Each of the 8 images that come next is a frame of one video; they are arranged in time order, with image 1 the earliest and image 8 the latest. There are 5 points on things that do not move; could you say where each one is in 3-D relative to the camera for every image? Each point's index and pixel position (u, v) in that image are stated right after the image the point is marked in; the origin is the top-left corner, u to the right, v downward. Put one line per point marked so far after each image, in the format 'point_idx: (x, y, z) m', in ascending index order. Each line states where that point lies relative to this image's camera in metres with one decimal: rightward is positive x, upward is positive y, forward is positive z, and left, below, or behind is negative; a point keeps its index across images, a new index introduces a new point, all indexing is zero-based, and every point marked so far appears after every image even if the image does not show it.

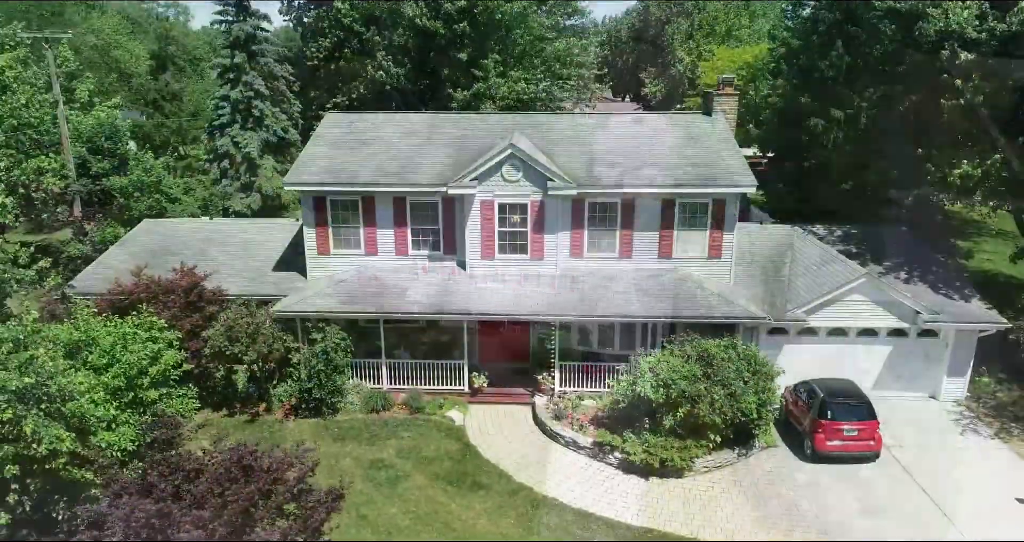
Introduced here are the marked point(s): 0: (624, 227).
0: (+3.1, +1.1, +19.3) m
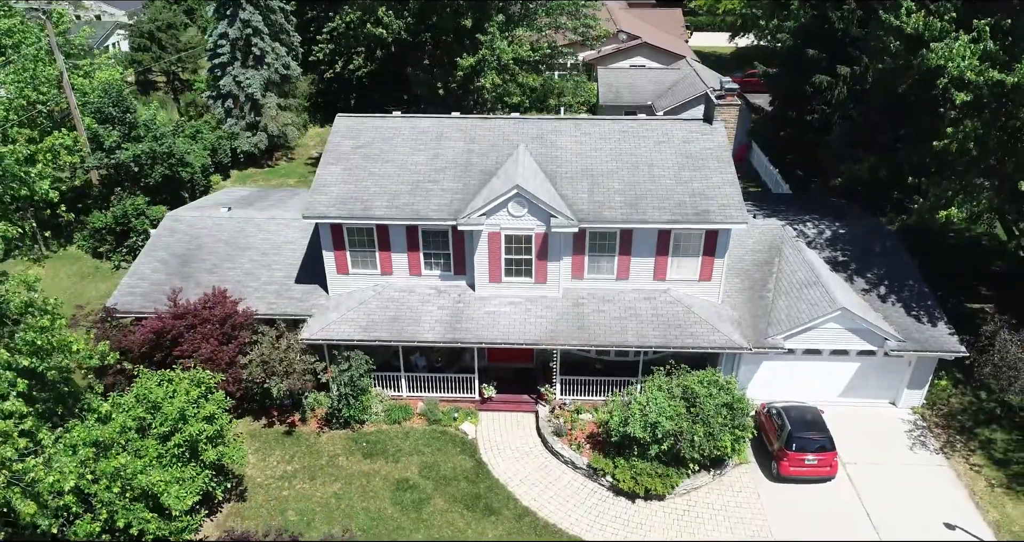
0: (+3.2, +0.5, +20.7) m
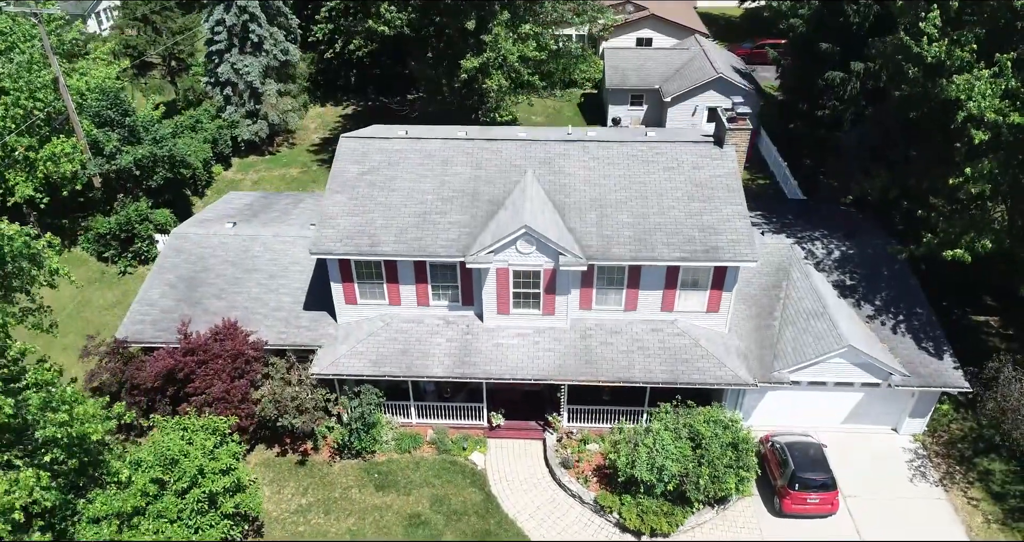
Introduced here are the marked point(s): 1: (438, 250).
0: (+3.4, -0.5, +20.7) m
1: (-2.1, +0.6, +20.0) m
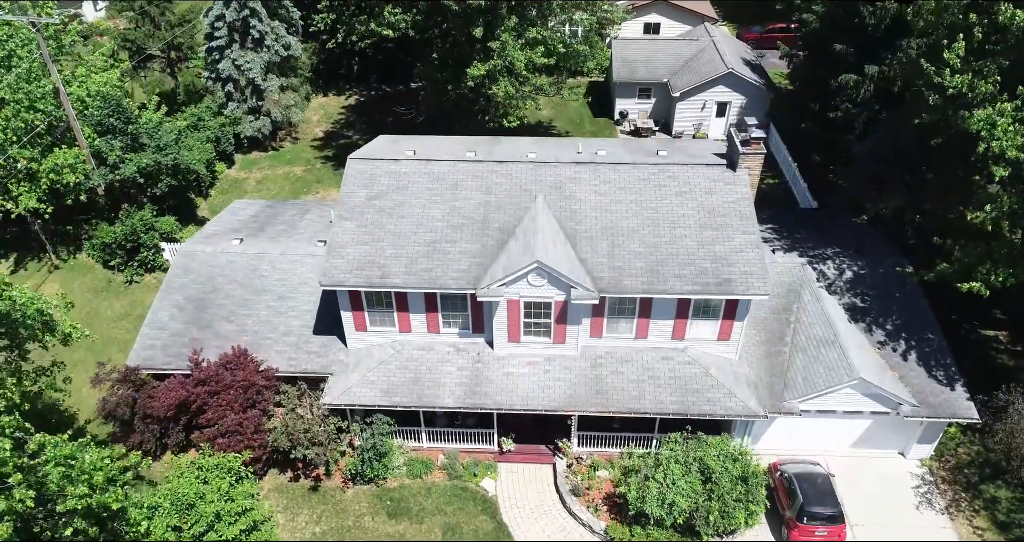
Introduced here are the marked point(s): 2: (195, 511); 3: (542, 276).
0: (+3.8, -1.3, +20.6) m
1: (-1.8, -0.3, +19.9) m
2: (-7.4, -5.6, +16.5) m
3: (+0.8, -0.1, +19.3) m
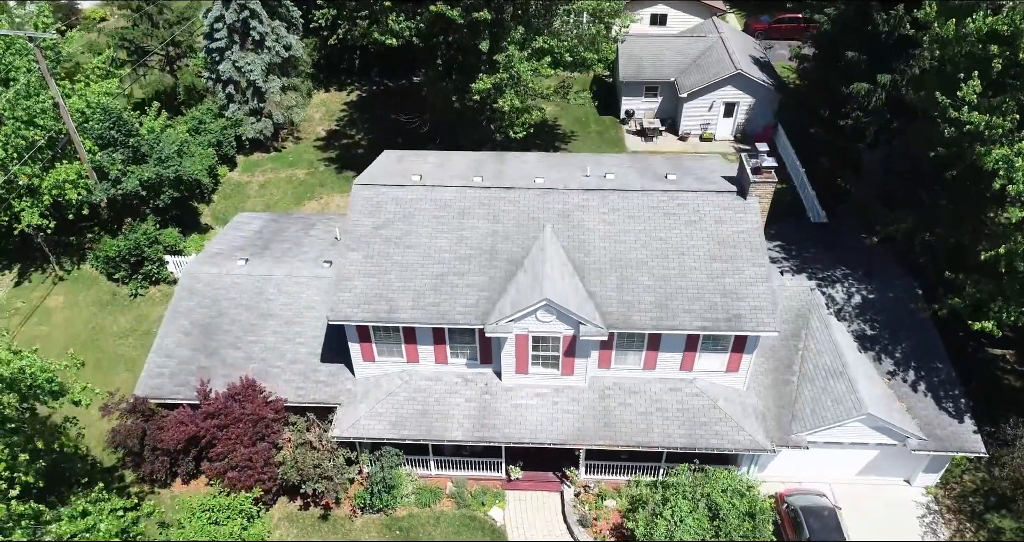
0: (+4.0, -2.2, +20.5) m
1: (-1.5, -1.3, +19.8) m
2: (-7.1, -6.7, +16.6) m
3: (+1.0, -1.1, +19.2) m
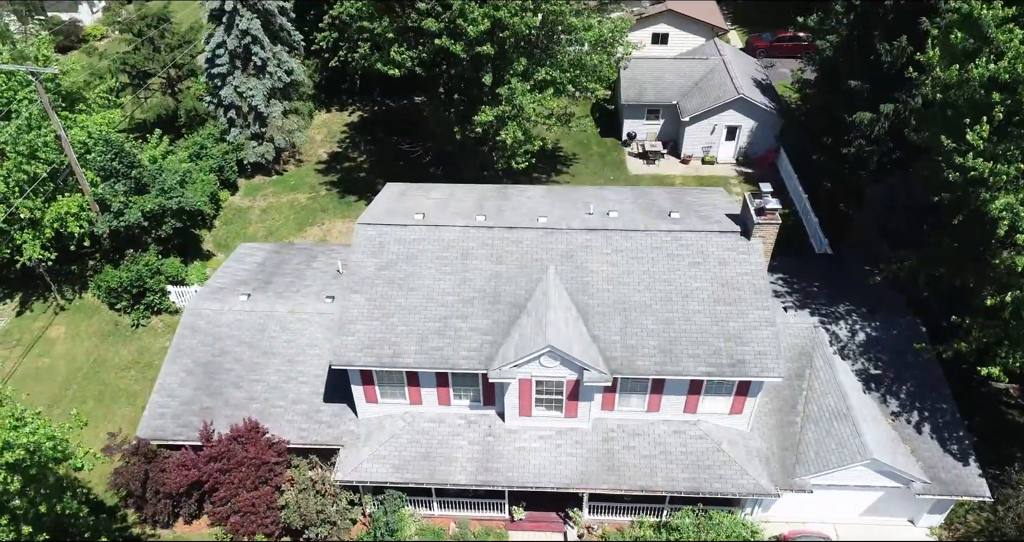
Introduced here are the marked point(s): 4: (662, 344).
0: (+4.1, -3.5, +20.5) m
1: (-1.4, -2.5, +19.7) m
2: (-7.0, -8.0, +16.6) m
3: (+1.1, -2.3, +19.1) m
4: (+4.2, -2.0, +19.8) m
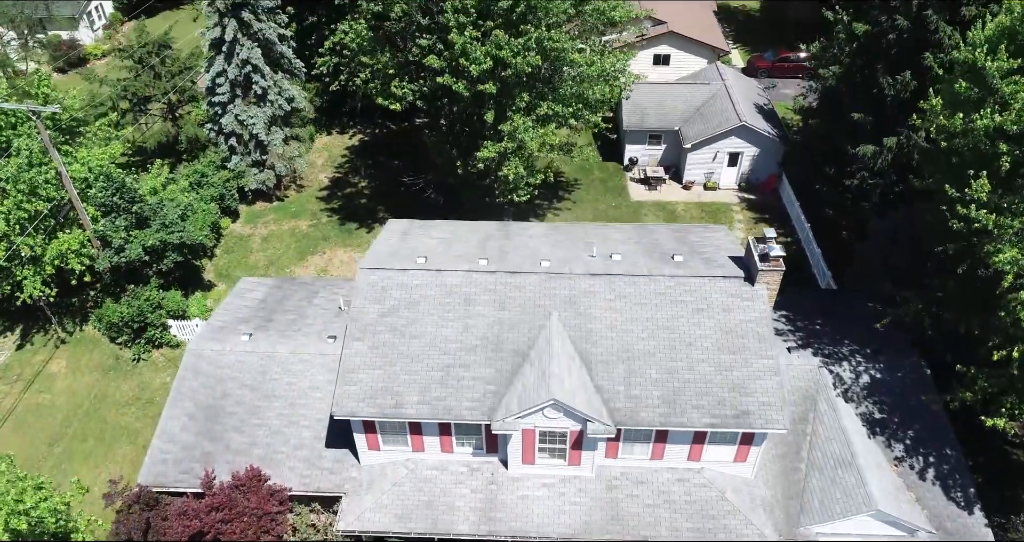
0: (+4.2, -4.9, +20.4) m
1: (-1.3, -3.9, +19.6) m
2: (-7.0, -9.3, +16.5) m
3: (+1.2, -3.7, +19.0) m
4: (+4.3, -3.4, +19.7) m
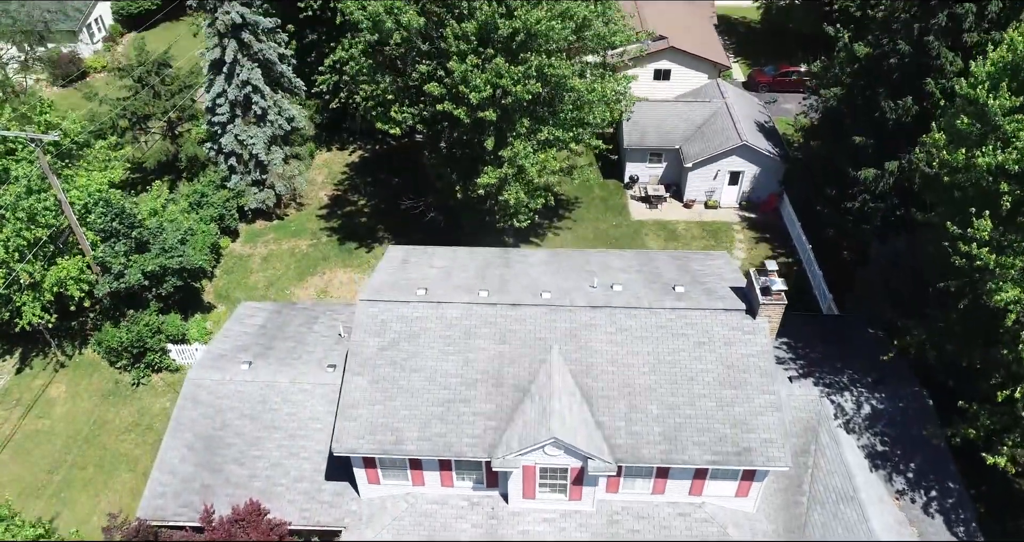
0: (+4.2, -5.8, +20.3) m
1: (-1.3, -4.9, +19.5) m
2: (-6.9, -10.3, +16.4) m
3: (+1.2, -4.7, +19.0) m
4: (+4.3, -4.4, +19.6) m
